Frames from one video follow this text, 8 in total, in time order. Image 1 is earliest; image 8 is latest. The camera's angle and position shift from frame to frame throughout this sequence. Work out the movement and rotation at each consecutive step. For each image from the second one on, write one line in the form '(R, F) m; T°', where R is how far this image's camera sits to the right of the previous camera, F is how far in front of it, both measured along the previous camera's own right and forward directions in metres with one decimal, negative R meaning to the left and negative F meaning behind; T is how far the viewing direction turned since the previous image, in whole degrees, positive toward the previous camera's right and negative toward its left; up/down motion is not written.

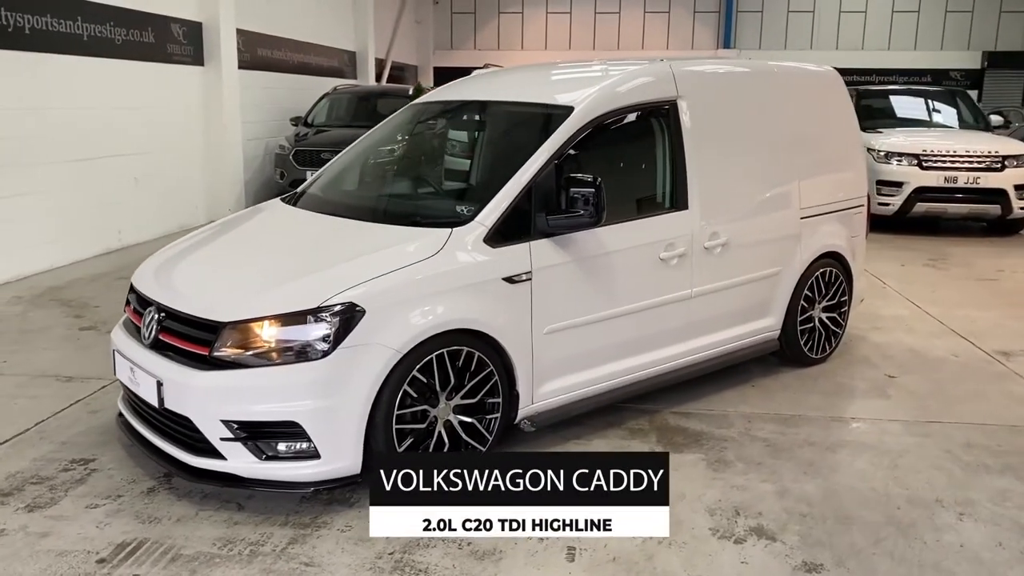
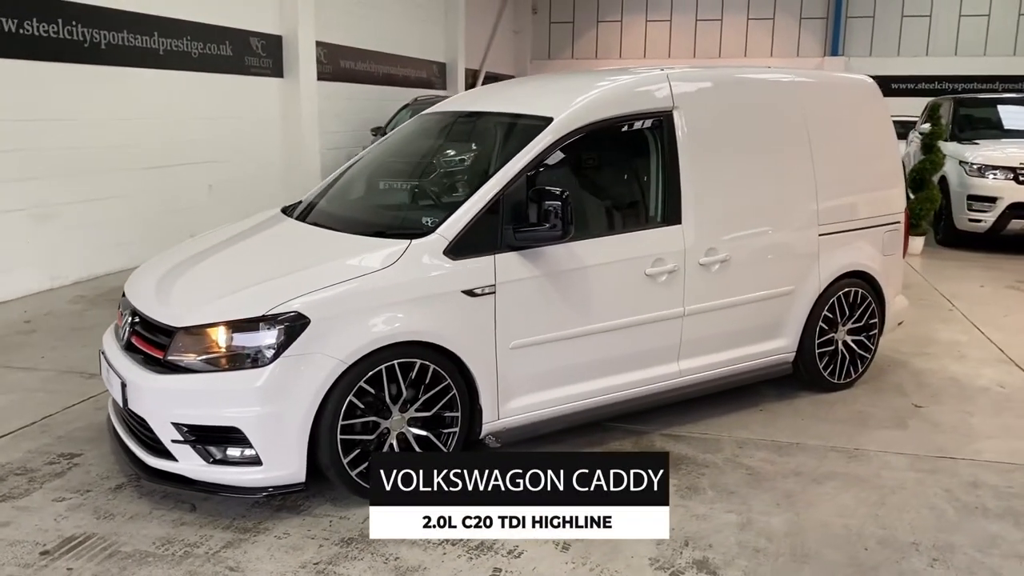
(+0.6, +0.1) m; -7°
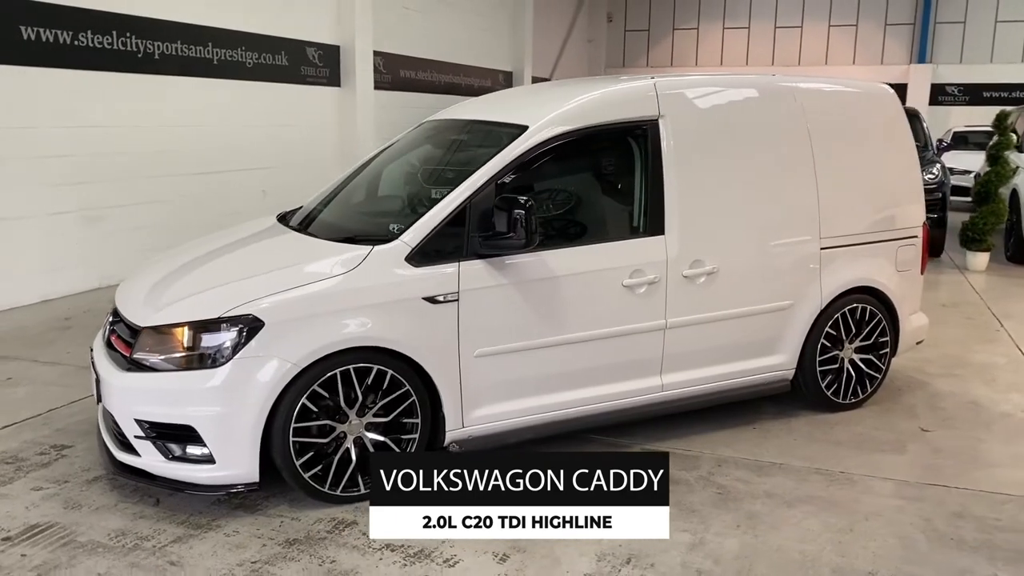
(+0.5, 0.0) m; -5°
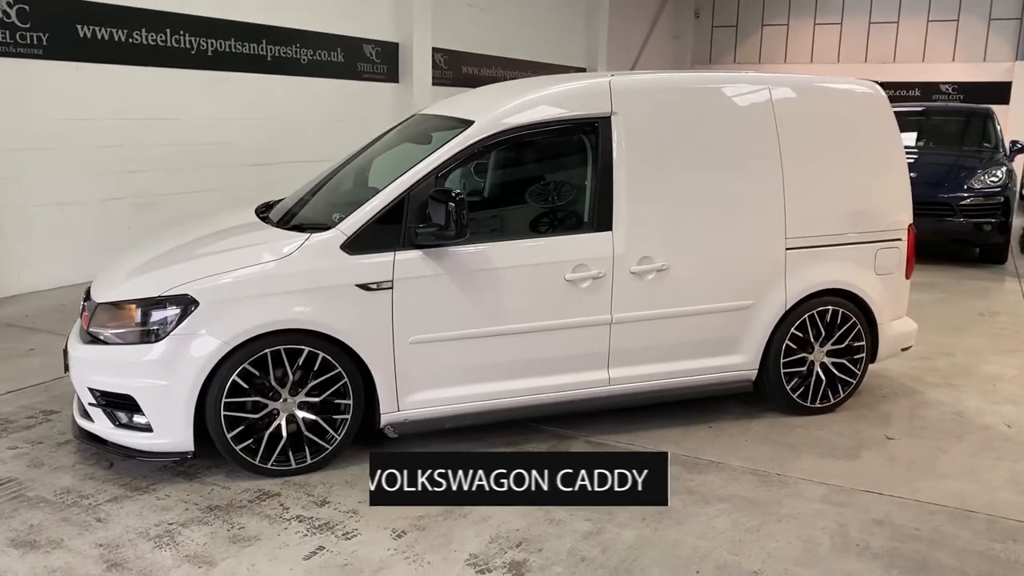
(+0.7, -0.1) m; -6°
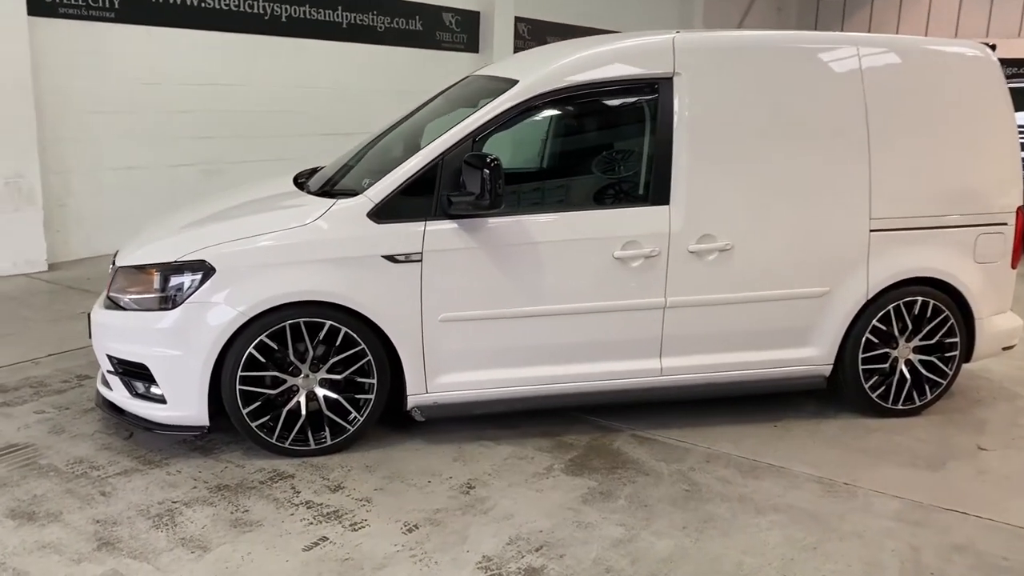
(+0.2, +0.3) m; -6°
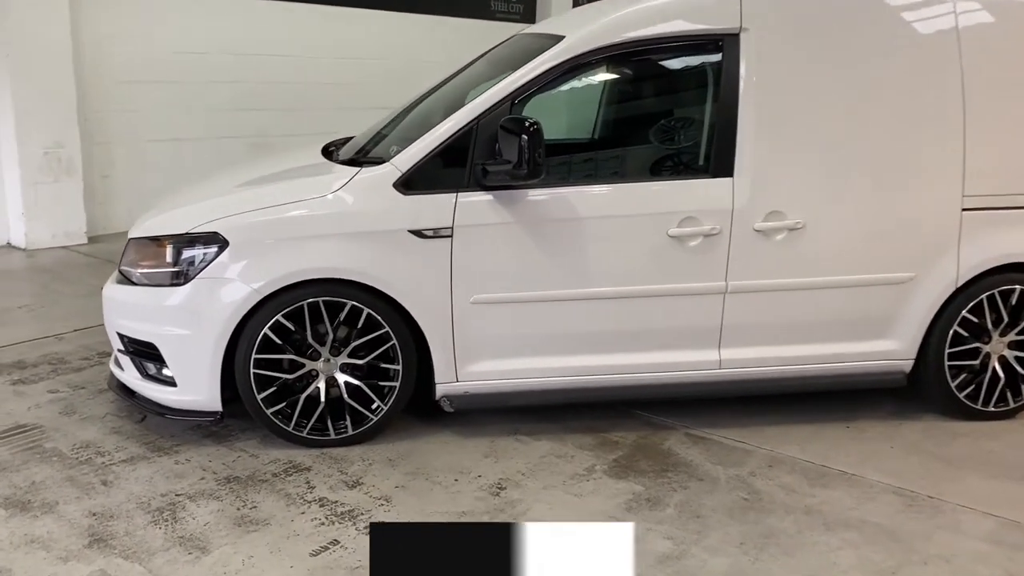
(+0.1, +0.3) m; -4°
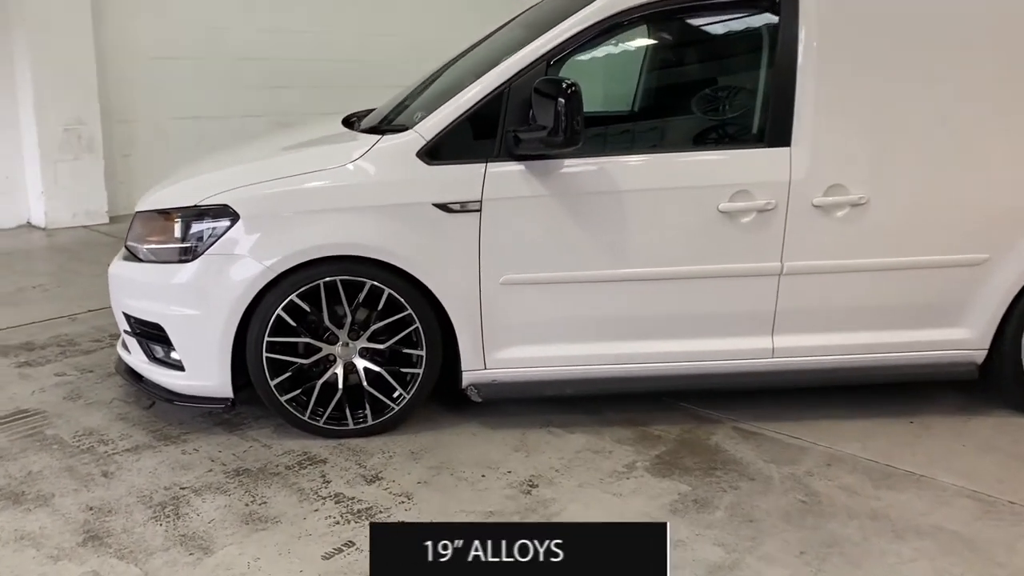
(0.0, +0.3) m; -2°
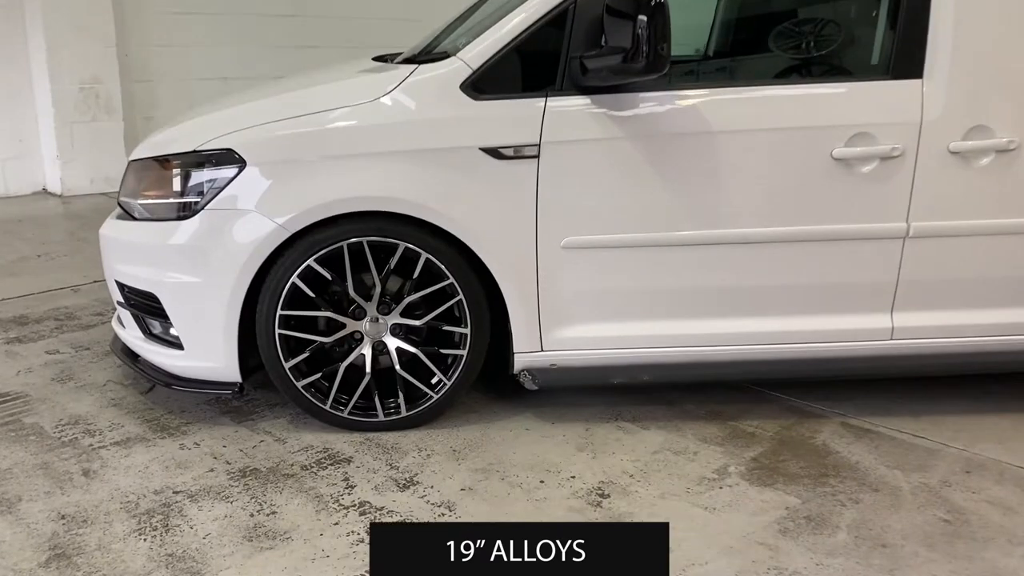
(-0.1, +0.5) m; -3°
